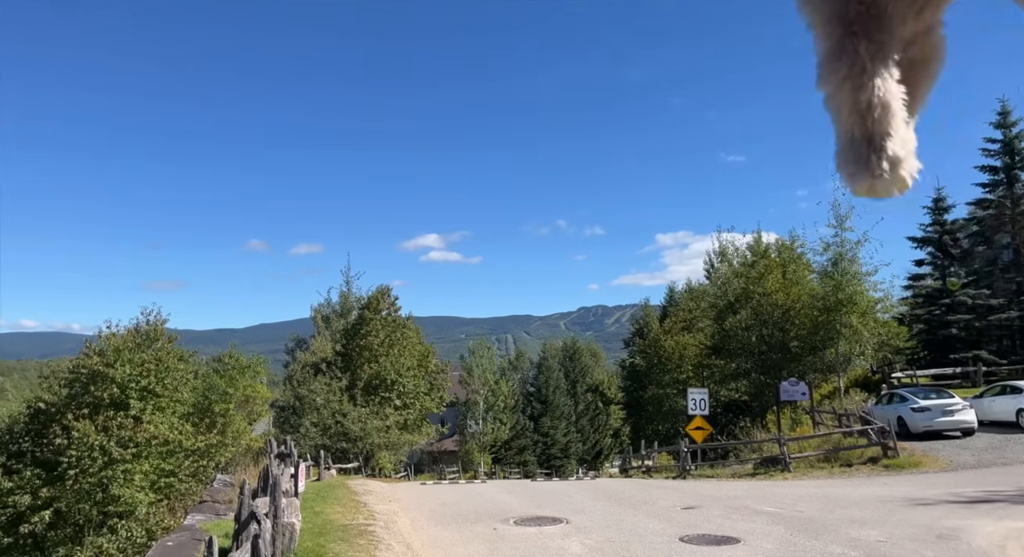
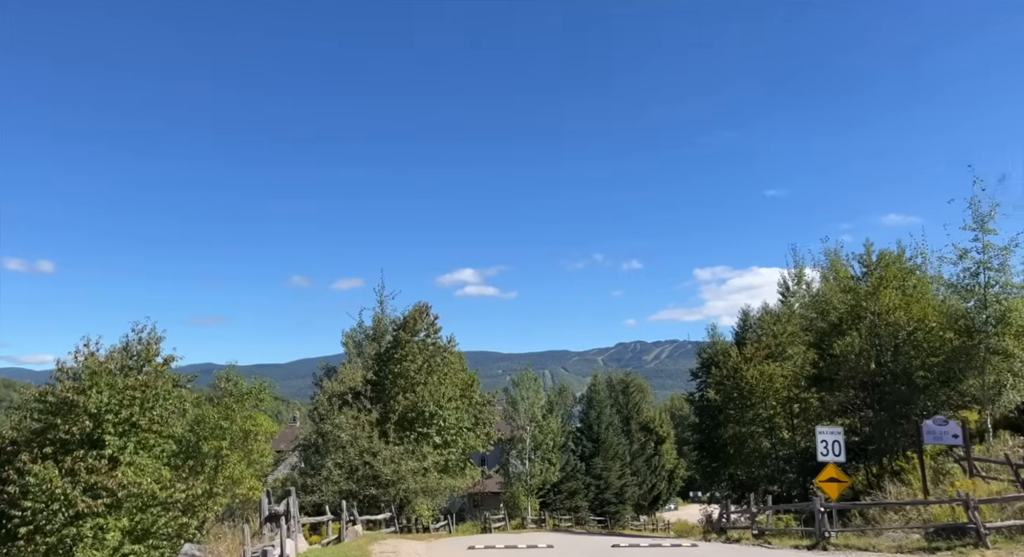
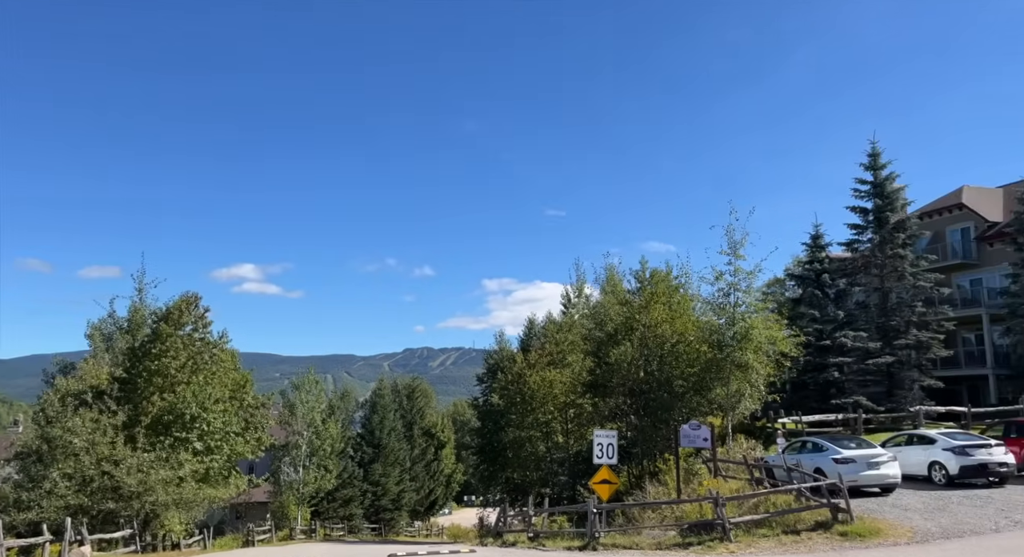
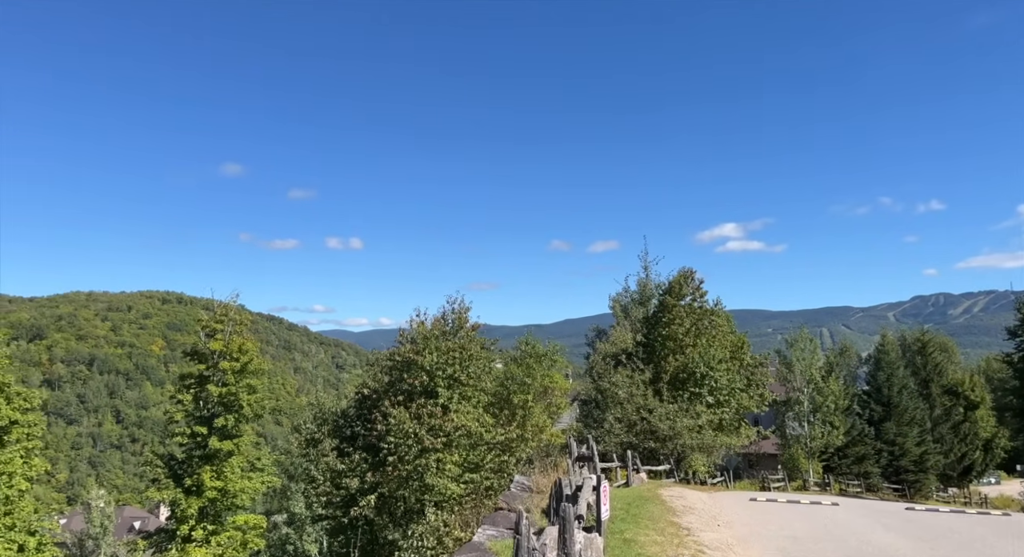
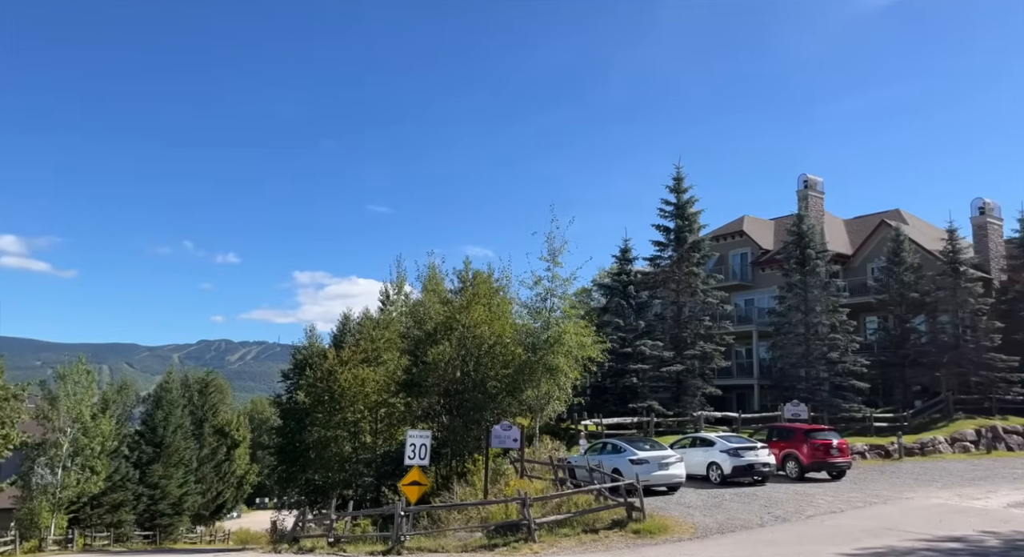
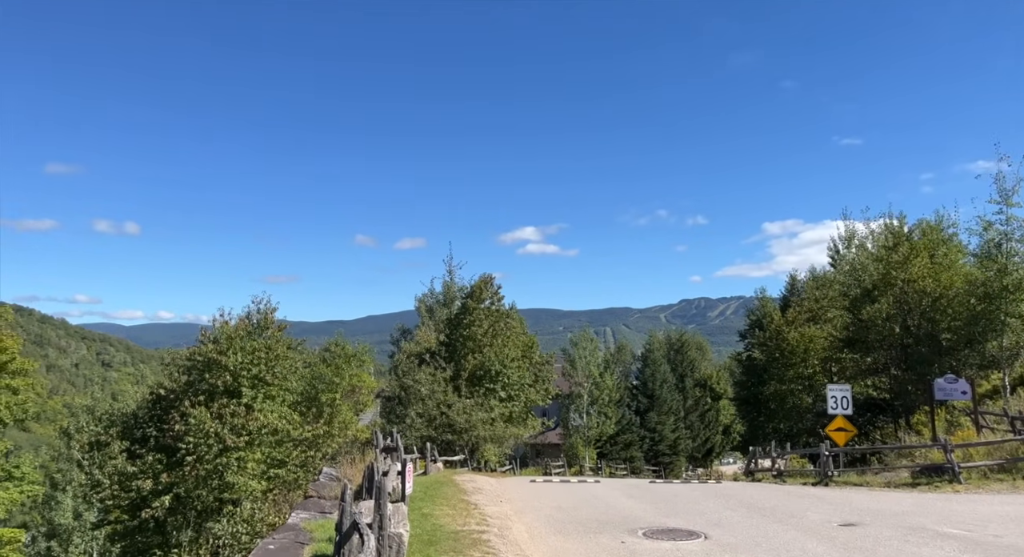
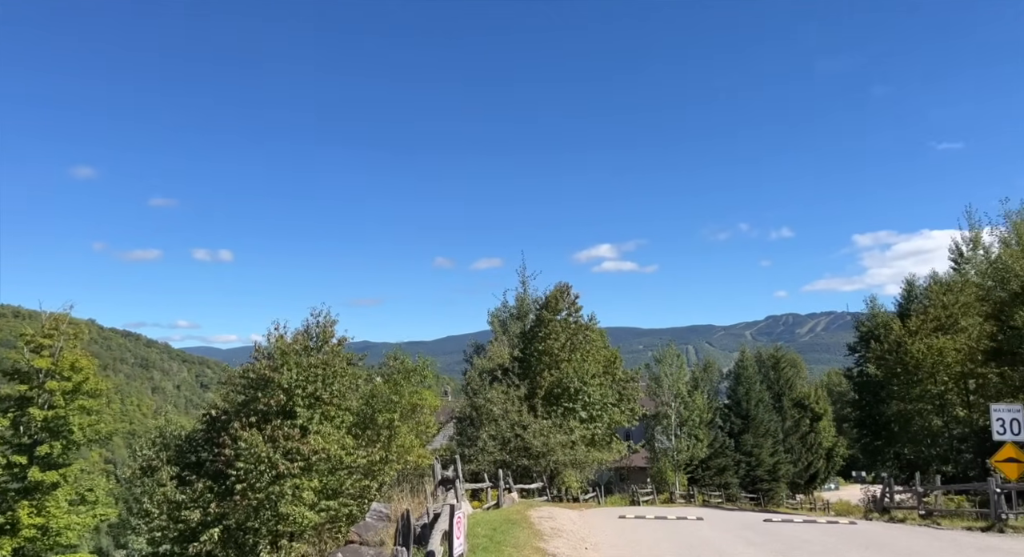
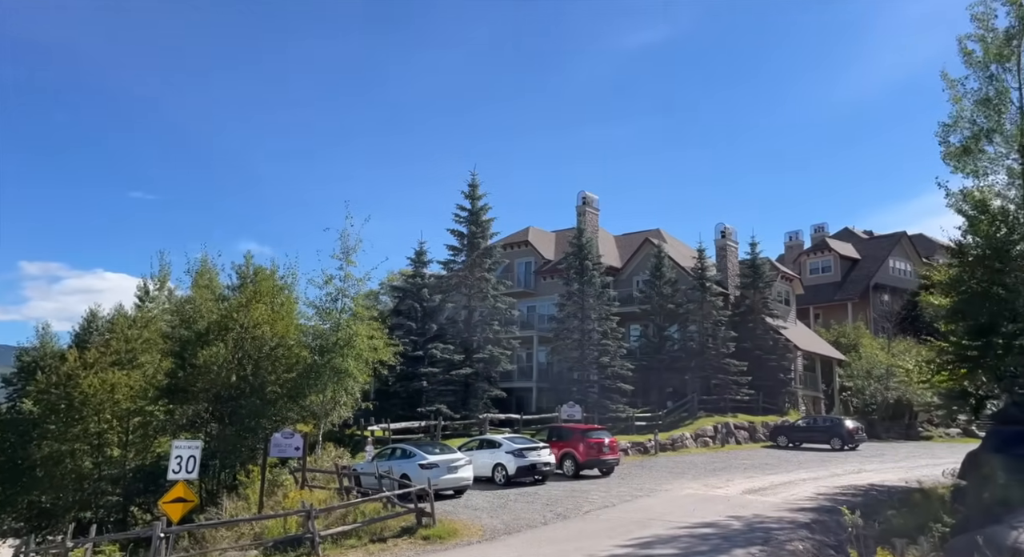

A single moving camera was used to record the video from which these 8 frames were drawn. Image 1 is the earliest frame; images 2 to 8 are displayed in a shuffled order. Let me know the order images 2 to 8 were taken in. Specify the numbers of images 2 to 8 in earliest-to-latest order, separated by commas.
6, 4, 7, 2, 3, 5, 8
